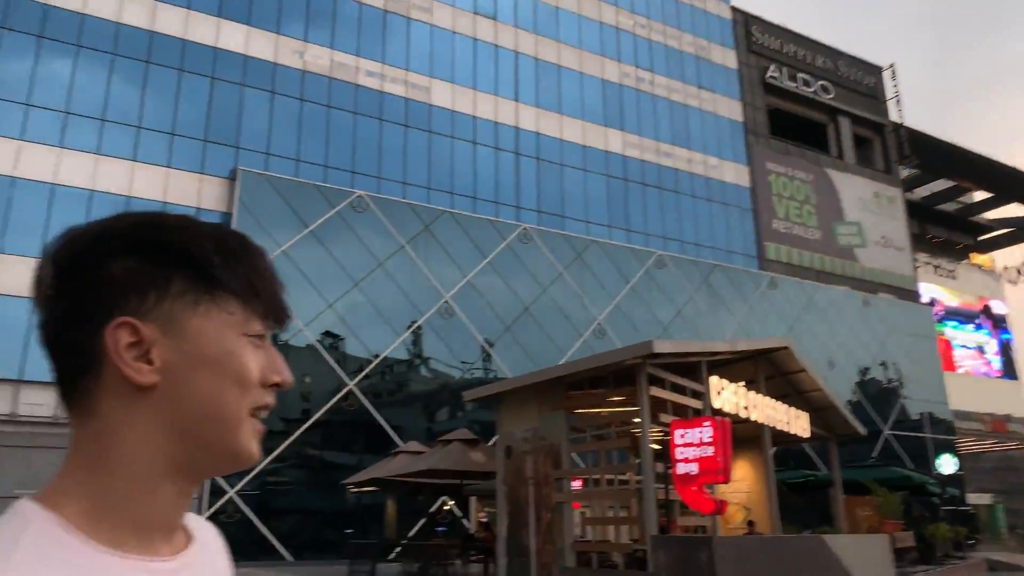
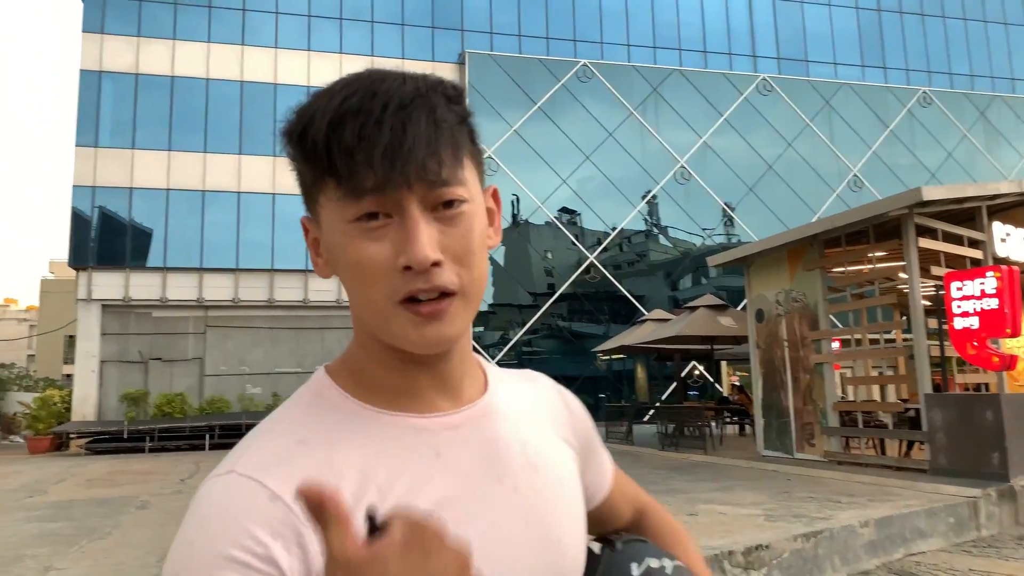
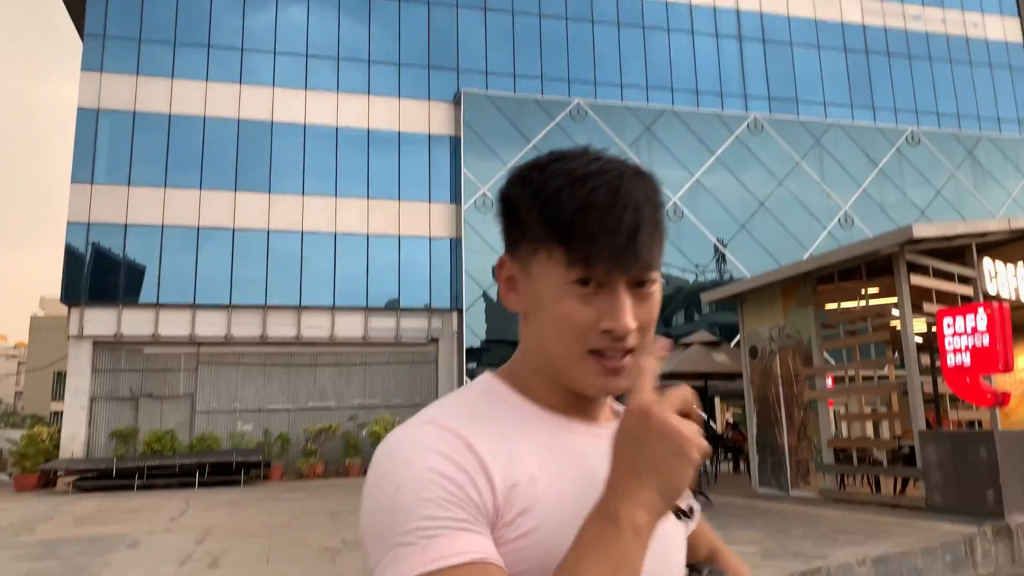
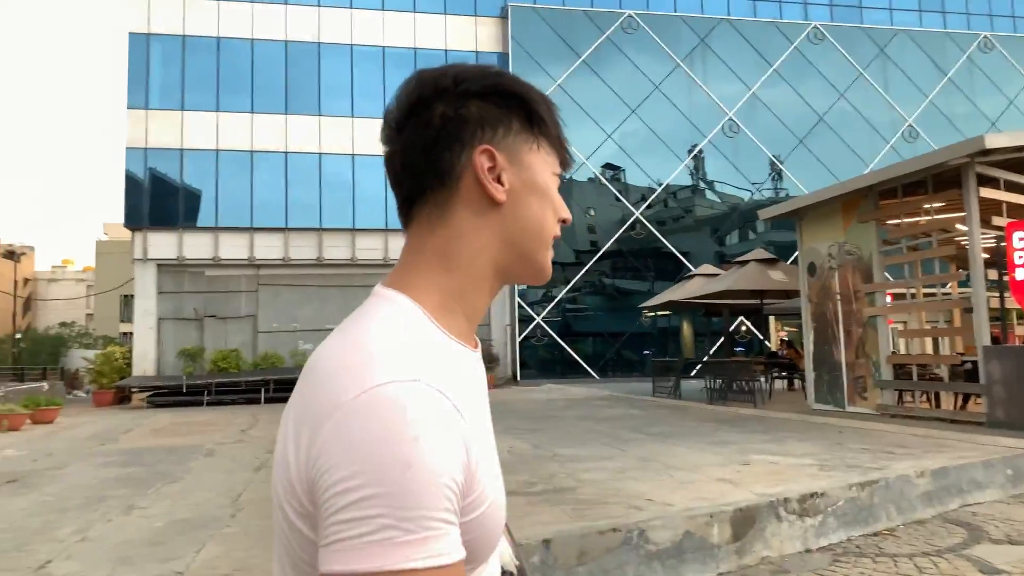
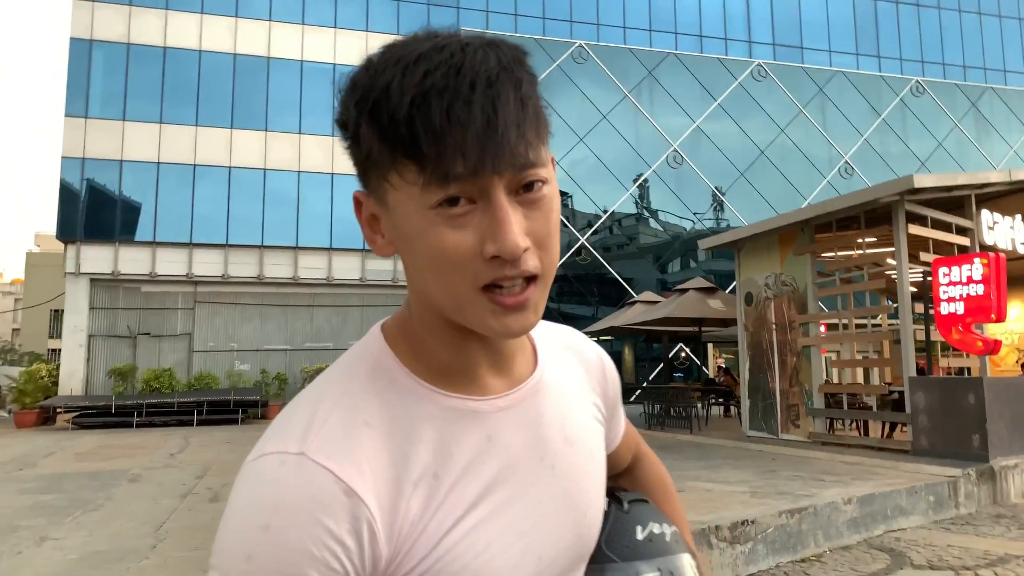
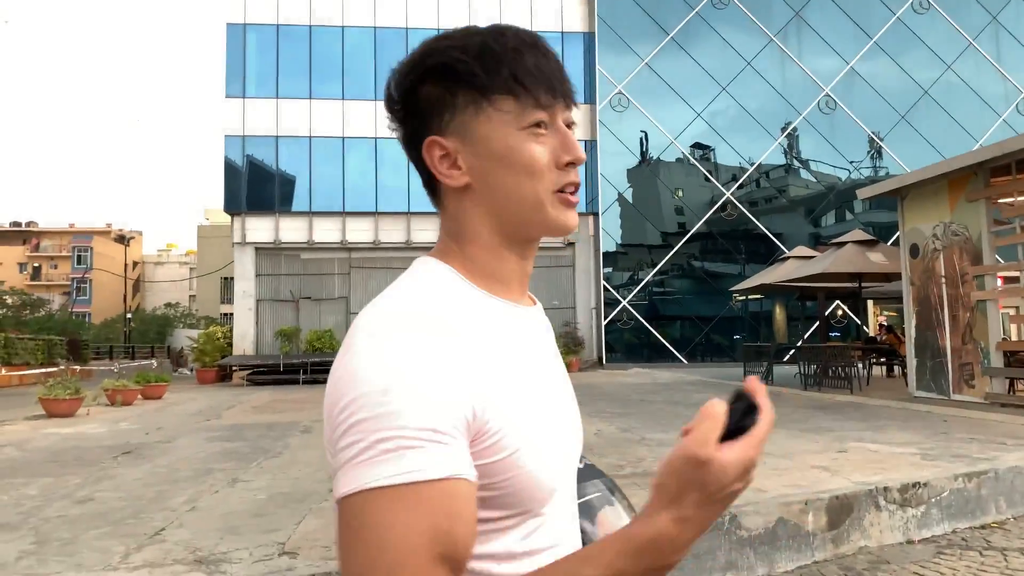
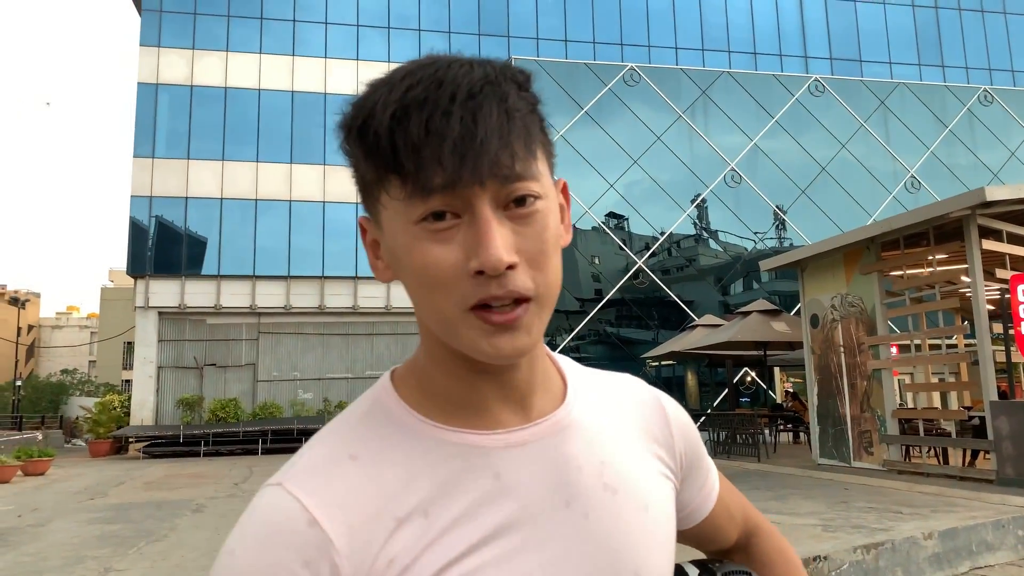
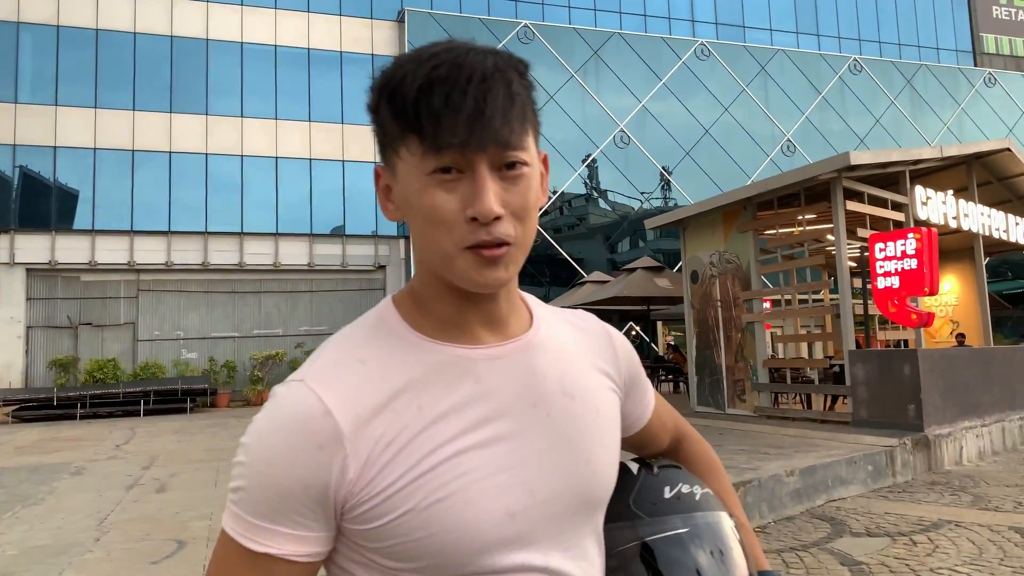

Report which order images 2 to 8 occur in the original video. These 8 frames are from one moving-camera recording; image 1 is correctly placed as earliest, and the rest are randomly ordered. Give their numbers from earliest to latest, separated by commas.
3, 8, 2, 7, 5, 4, 6
